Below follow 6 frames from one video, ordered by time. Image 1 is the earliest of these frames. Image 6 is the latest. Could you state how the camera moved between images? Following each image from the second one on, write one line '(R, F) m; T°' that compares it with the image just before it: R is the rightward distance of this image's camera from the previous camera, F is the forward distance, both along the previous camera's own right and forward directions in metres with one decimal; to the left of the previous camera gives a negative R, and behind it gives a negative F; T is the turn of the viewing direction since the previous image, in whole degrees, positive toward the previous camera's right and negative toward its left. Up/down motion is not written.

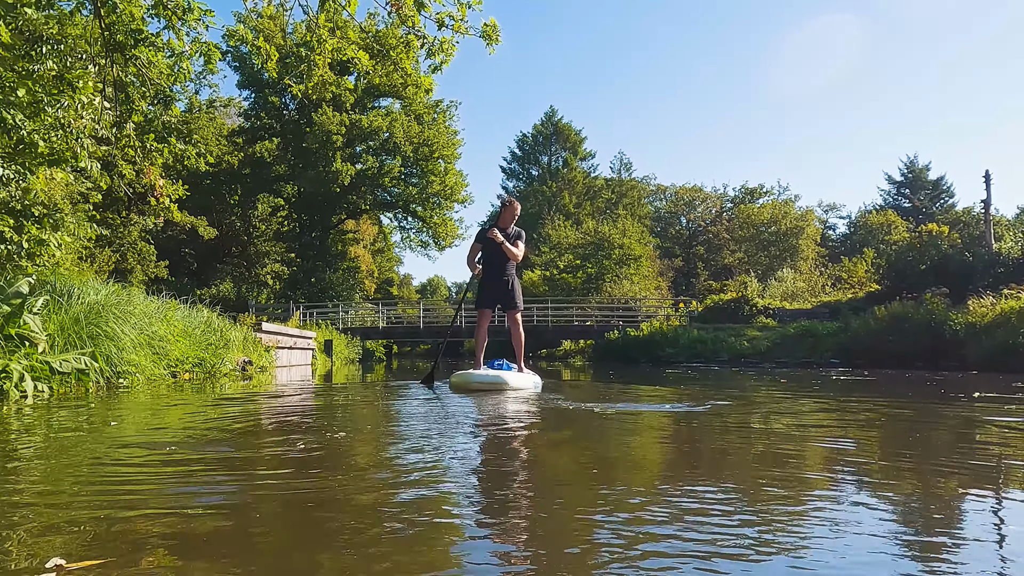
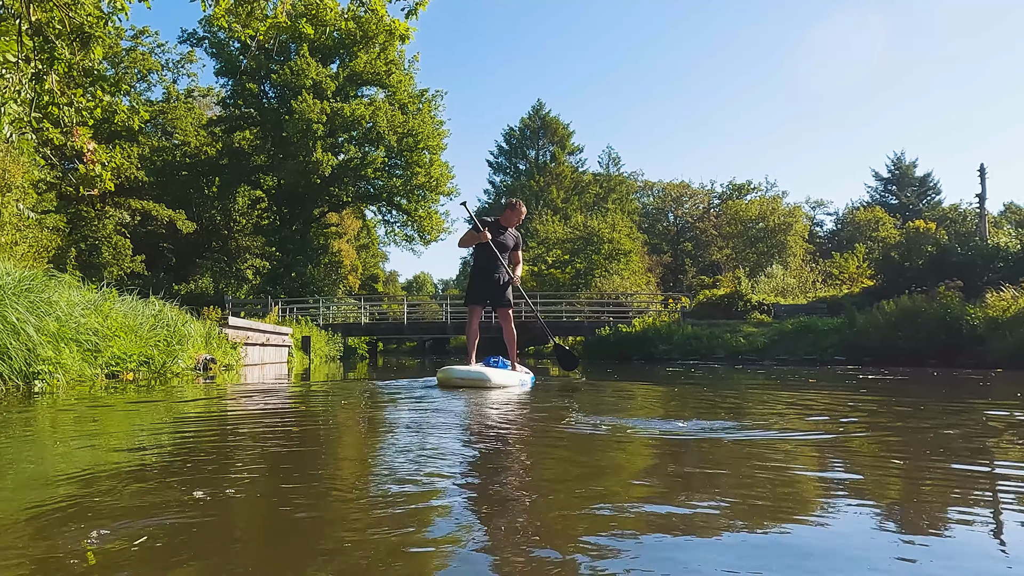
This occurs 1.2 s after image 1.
(0.0, +0.7) m; +1°
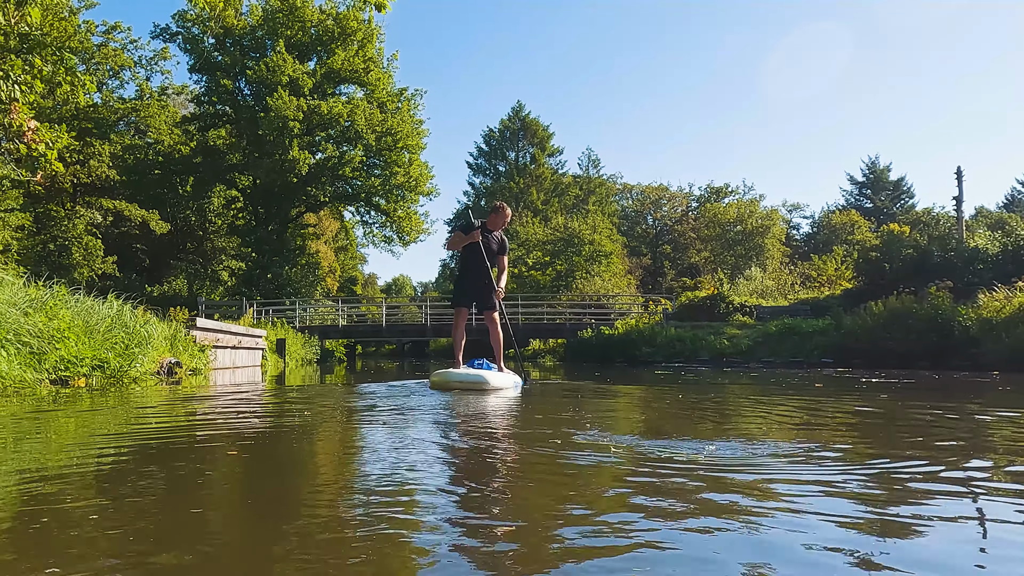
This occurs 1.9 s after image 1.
(0.0, +0.3) m; +2°
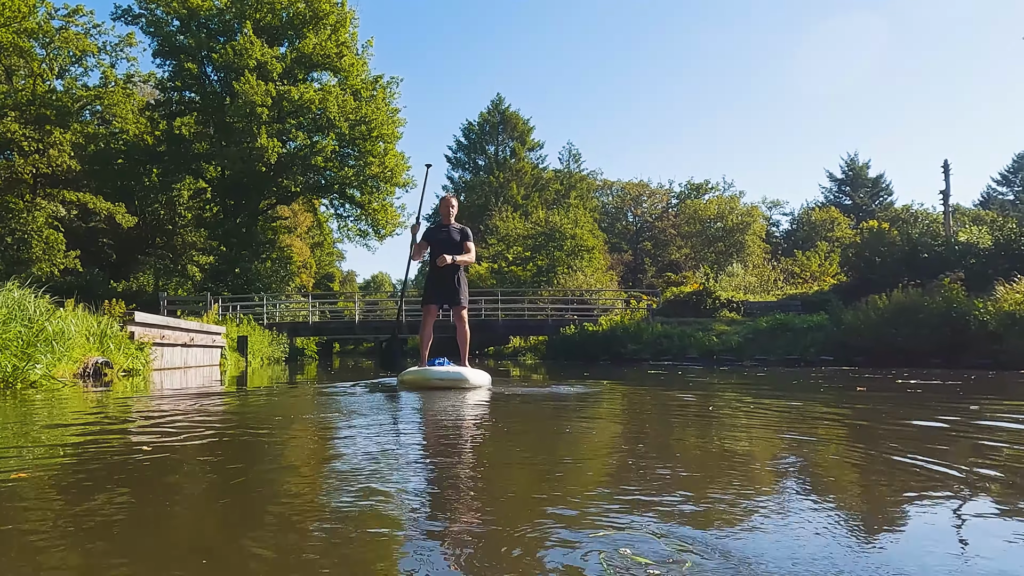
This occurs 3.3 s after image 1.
(0.0, +0.8) m; +2°
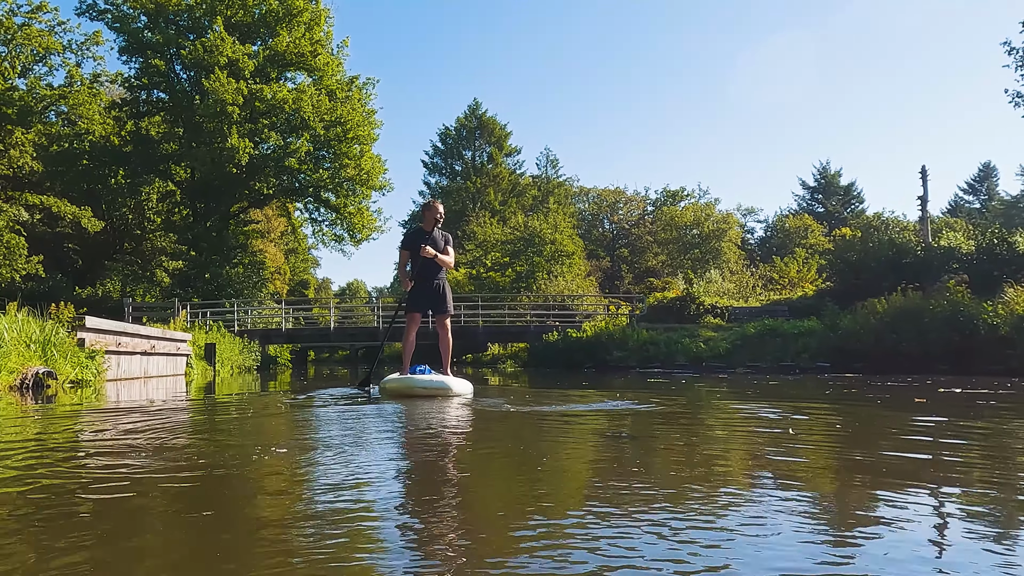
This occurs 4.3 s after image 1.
(-0.1, +0.5) m; +2°
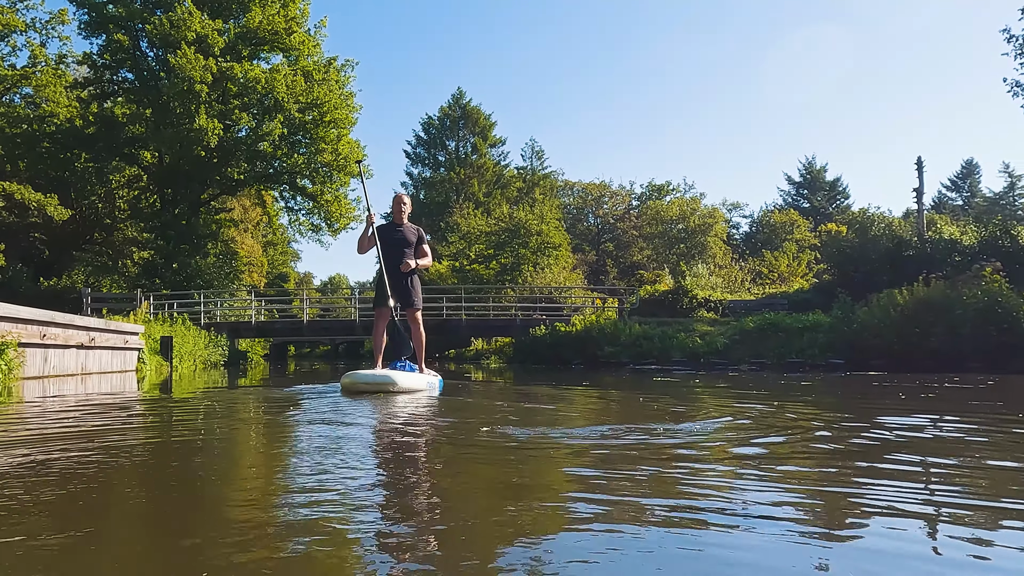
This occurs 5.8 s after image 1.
(0.0, +0.9) m; +1°
